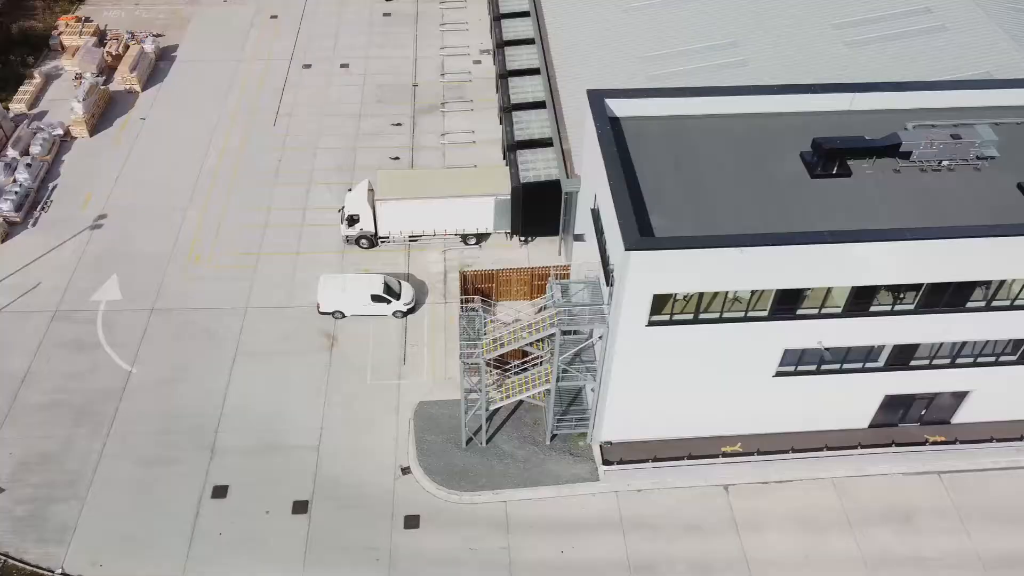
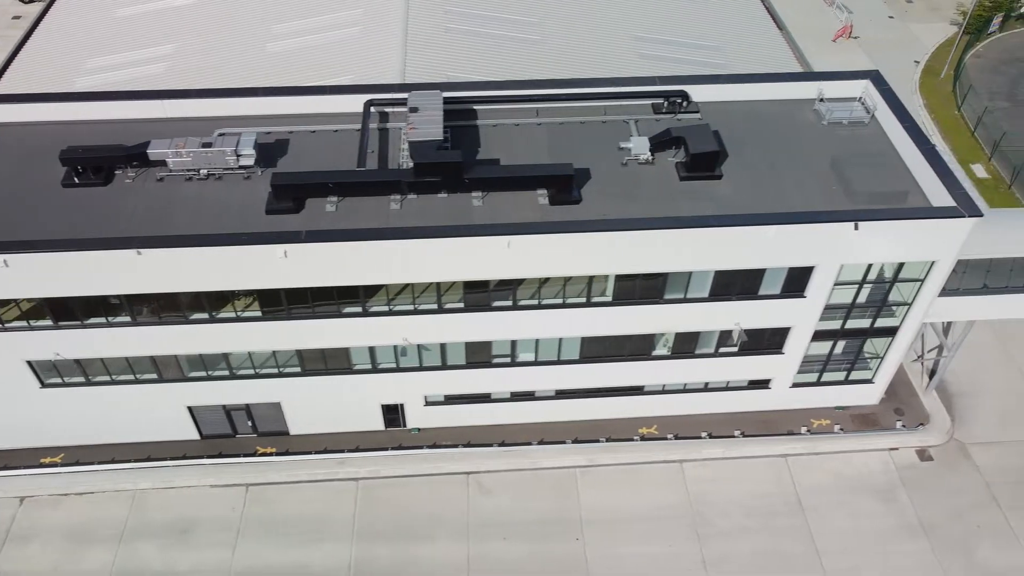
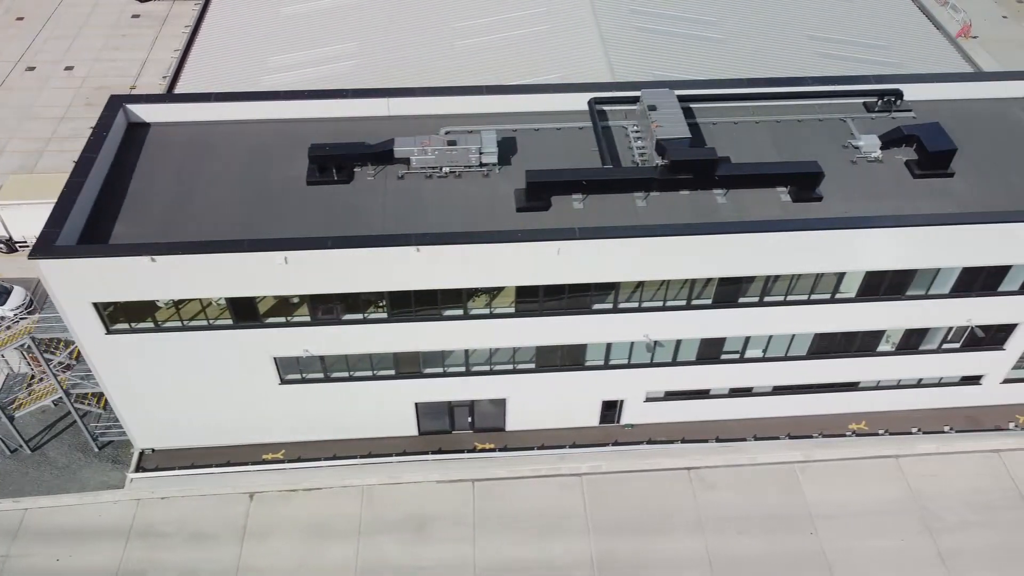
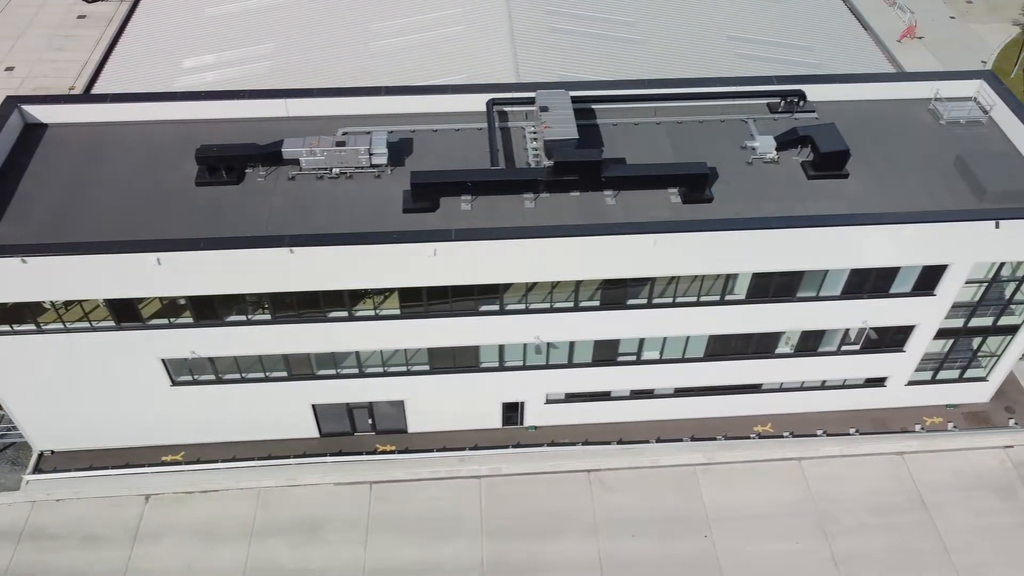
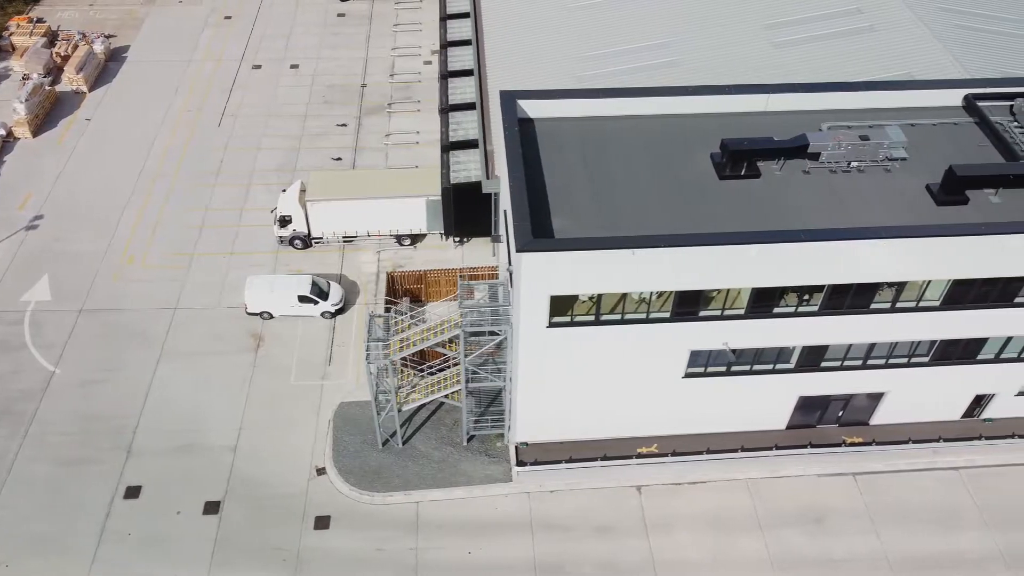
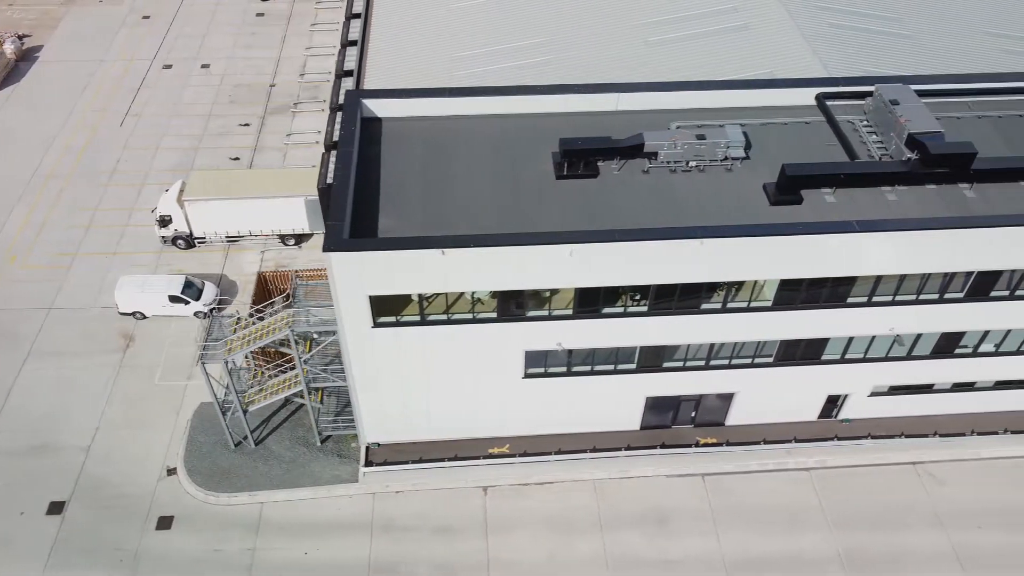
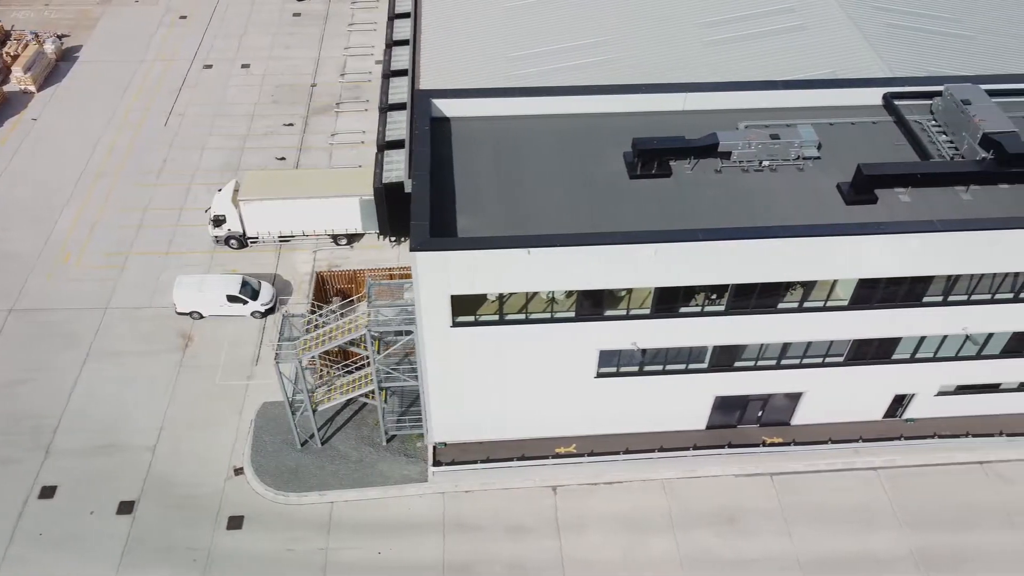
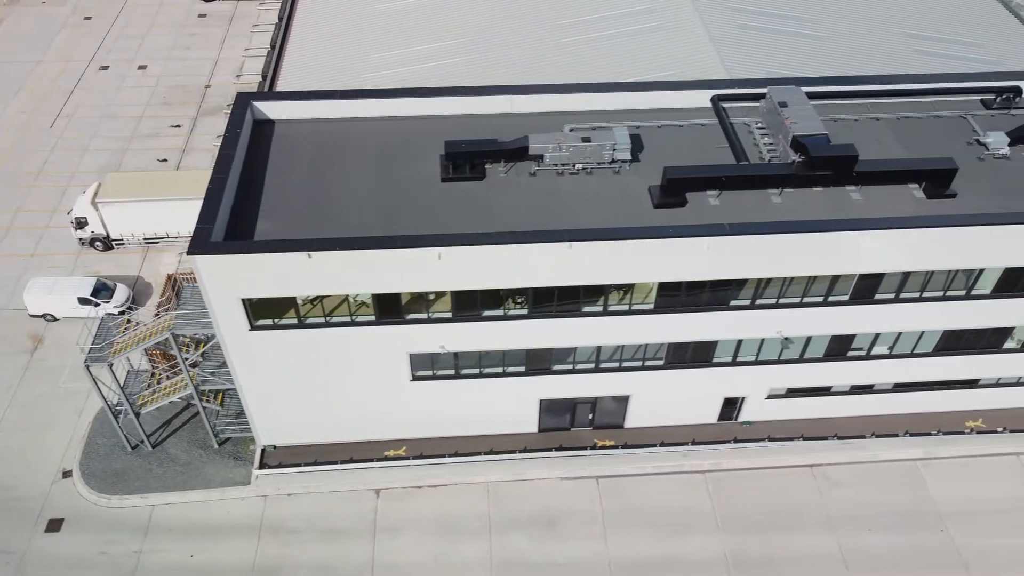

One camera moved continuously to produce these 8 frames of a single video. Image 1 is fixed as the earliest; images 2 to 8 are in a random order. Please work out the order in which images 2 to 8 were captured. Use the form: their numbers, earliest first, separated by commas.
5, 7, 6, 8, 3, 4, 2
